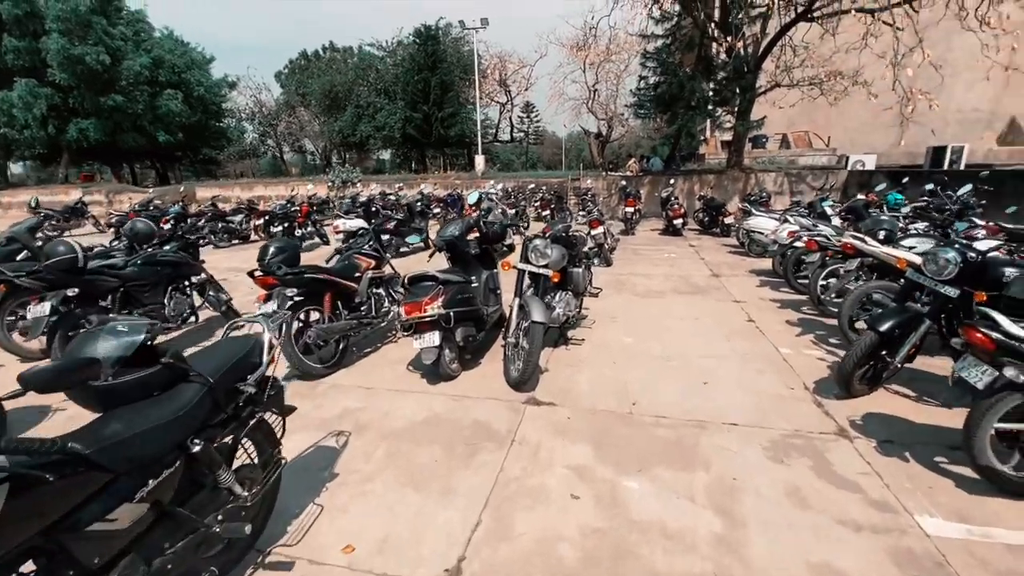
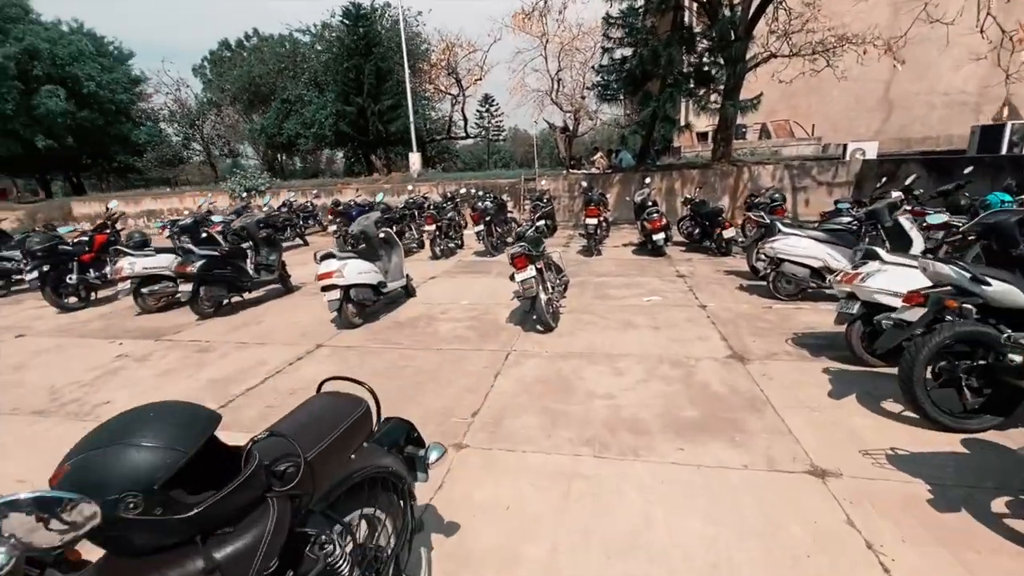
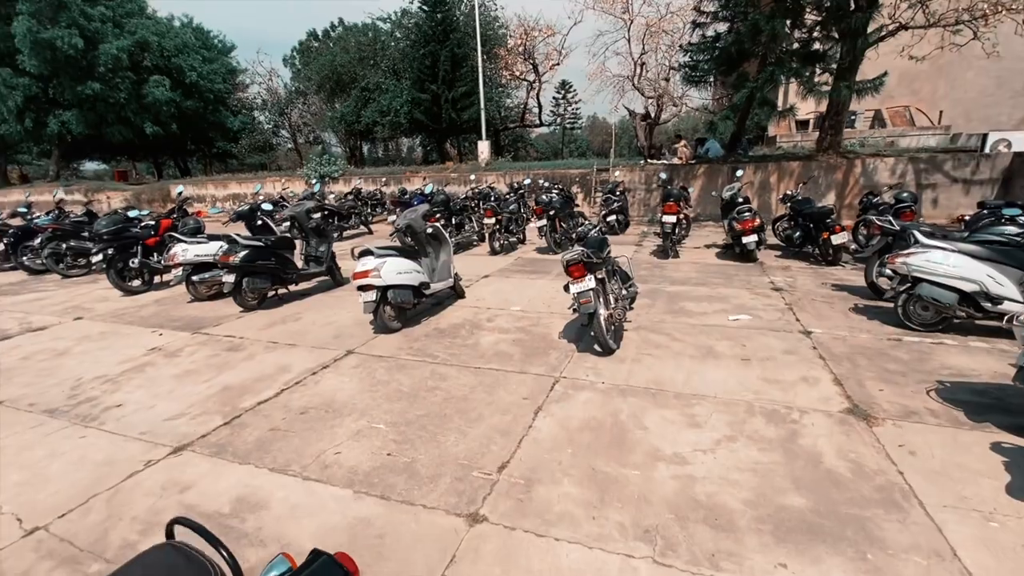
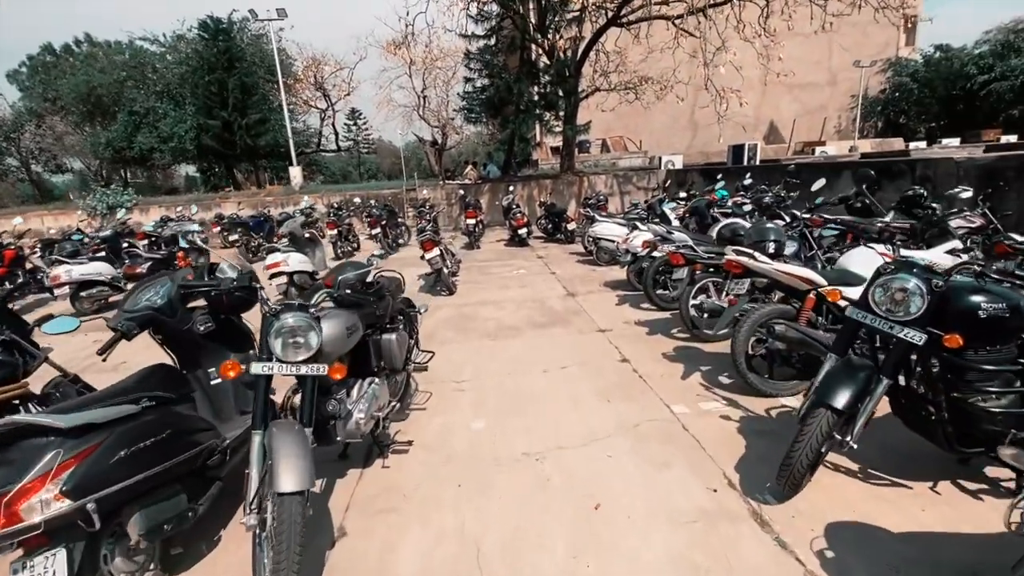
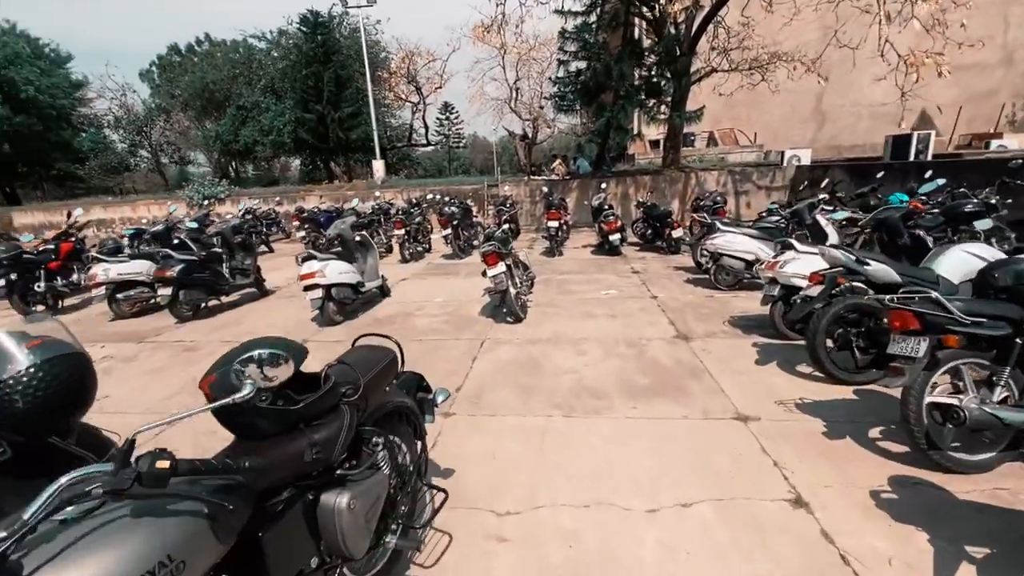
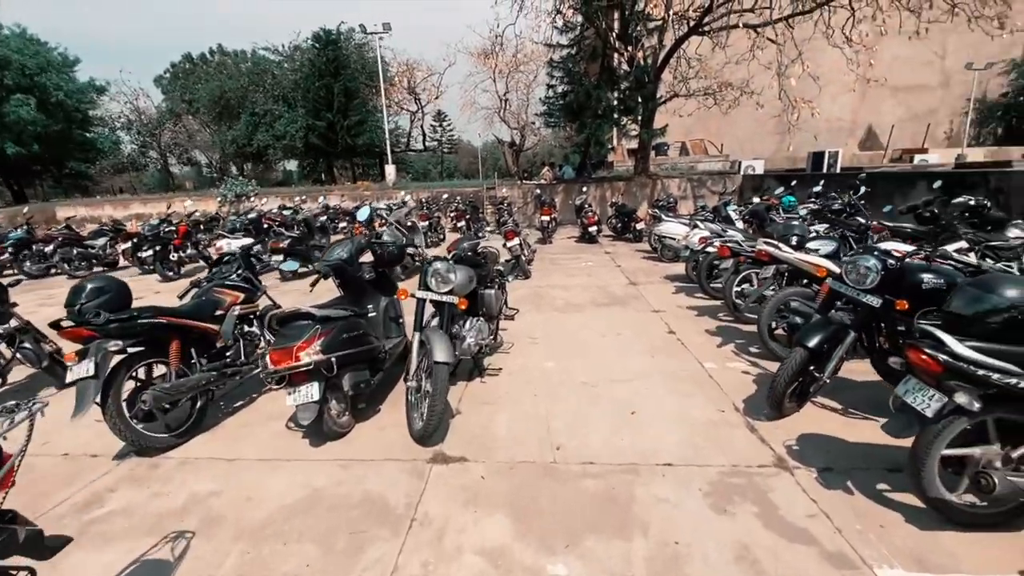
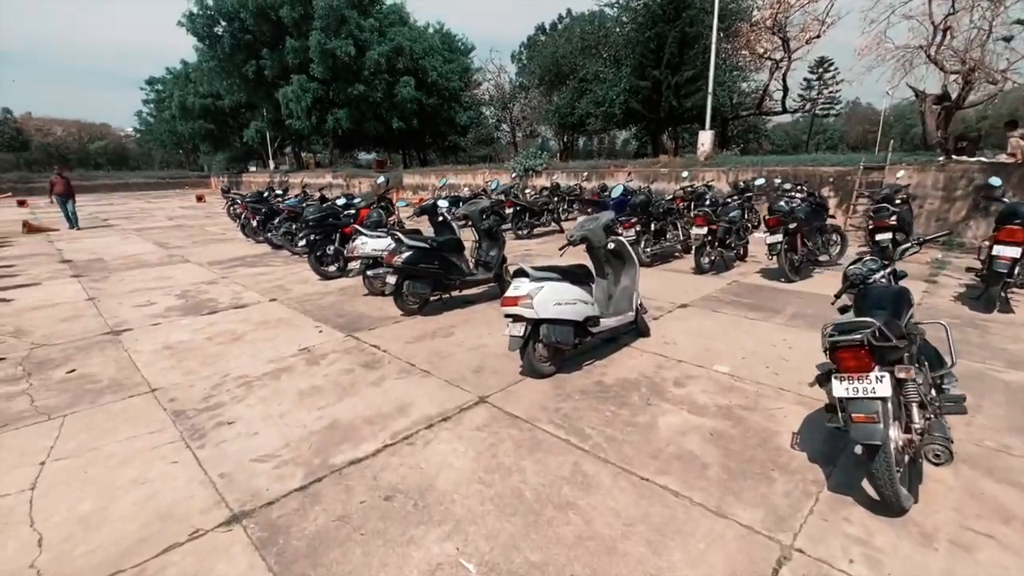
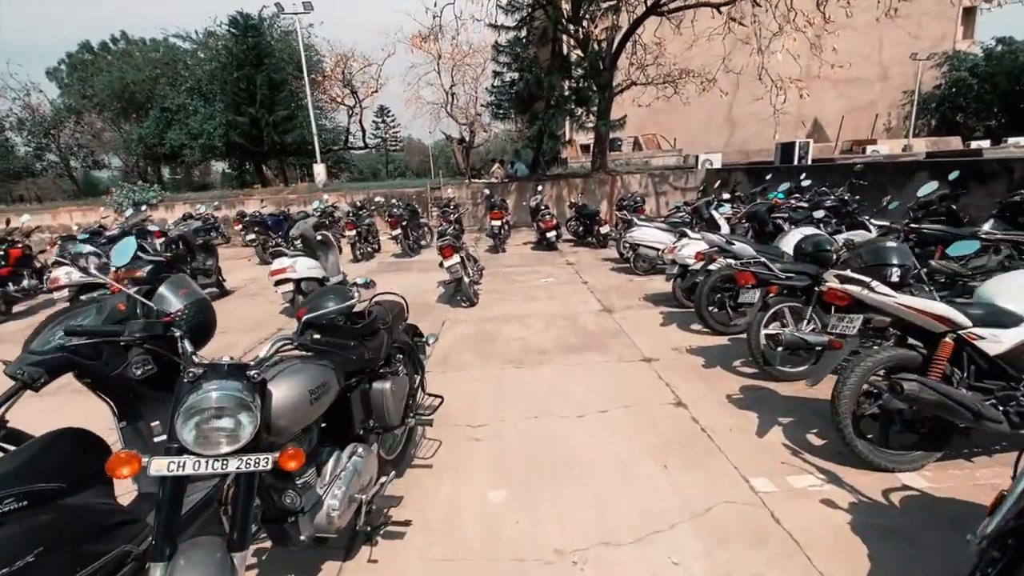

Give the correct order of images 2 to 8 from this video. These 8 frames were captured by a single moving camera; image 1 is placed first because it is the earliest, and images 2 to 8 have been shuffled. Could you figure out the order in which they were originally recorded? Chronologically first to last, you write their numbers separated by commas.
6, 4, 8, 5, 2, 3, 7
